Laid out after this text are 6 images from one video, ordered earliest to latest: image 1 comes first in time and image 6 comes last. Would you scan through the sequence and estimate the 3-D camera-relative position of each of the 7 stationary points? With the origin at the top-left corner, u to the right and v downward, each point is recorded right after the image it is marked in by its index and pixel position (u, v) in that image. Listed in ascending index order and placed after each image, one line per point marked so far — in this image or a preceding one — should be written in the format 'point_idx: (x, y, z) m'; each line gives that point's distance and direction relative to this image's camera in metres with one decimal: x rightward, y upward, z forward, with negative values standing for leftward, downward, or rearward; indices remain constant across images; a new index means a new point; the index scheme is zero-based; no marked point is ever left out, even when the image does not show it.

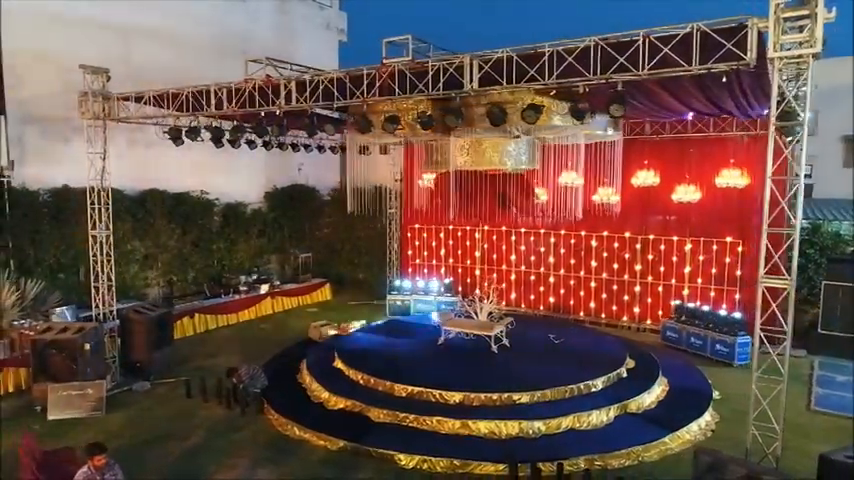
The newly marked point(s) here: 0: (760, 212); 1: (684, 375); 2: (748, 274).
0: (+6.1, +0.5, +11.5) m
1: (+4.0, -2.1, +9.7) m
2: (+6.0, -0.6, +11.6) m
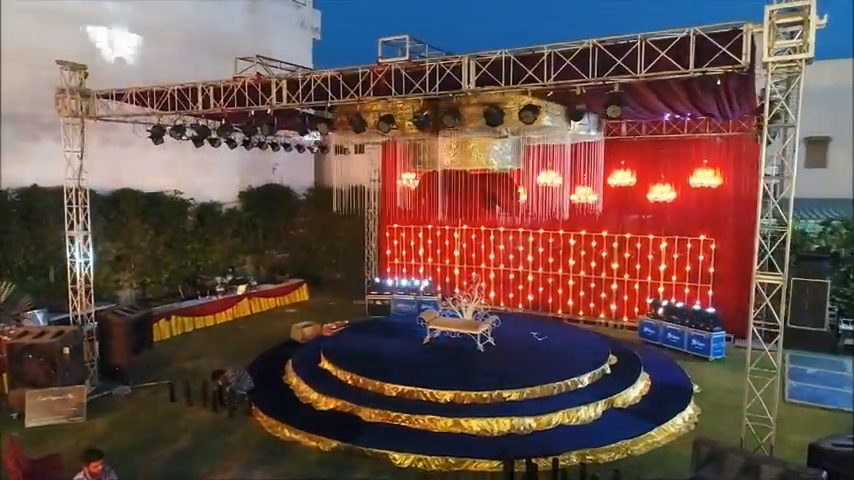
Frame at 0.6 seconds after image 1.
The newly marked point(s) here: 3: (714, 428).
0: (+5.7, +0.5, +11.9) m
1: (+3.8, -2.0, +9.9) m
2: (+5.6, -0.6, +12.0) m
3: (+3.8, -2.4, +8.2) m
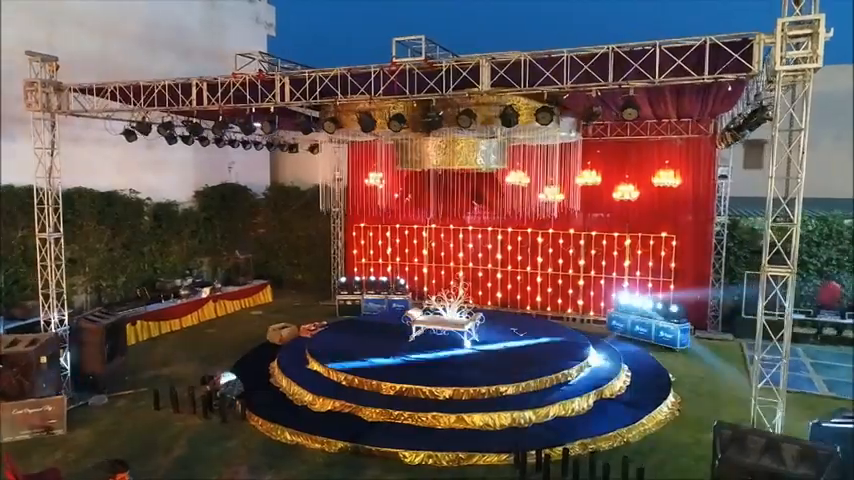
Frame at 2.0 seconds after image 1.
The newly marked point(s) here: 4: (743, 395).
0: (+5.3, +0.6, +12.5) m
1: (+3.5, -2.0, +10.4) m
2: (+5.2, -0.5, +12.7) m
3: (+3.7, -2.4, +8.7) m
4: (+4.7, -2.3, +9.3) m
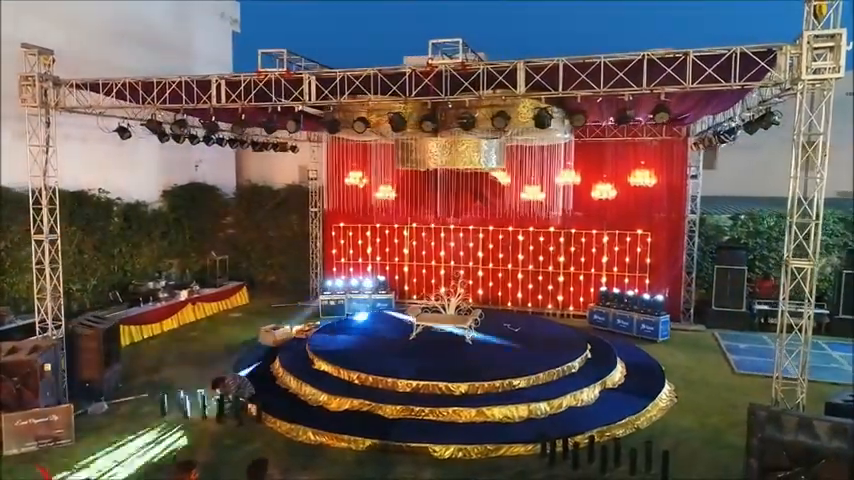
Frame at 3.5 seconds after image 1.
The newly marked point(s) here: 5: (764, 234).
0: (+5.0, +0.7, +13.2) m
1: (+3.5, -1.9, +10.9) m
2: (+4.9, -0.4, +13.3) m
3: (+3.9, -2.3, +9.2) m
4: (+4.8, -2.2, +9.9) m
5: (+7.2, +0.1, +13.4) m
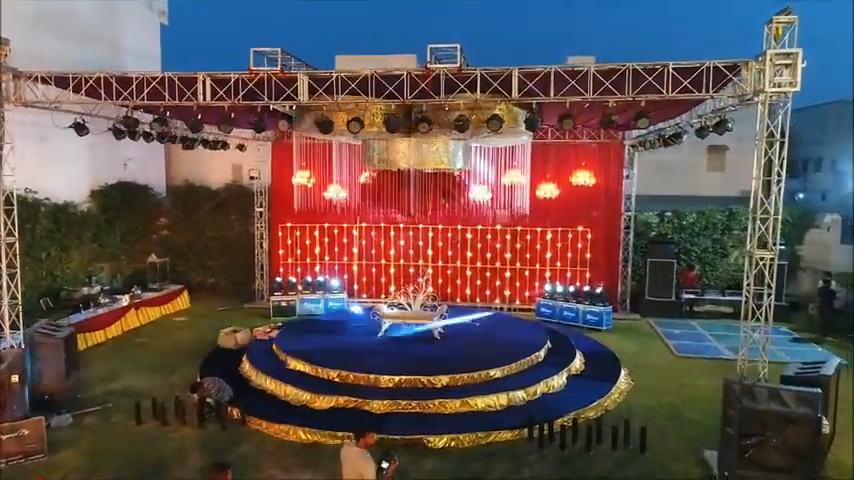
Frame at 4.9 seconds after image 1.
0: (+4.0, +0.8, +14.2) m
1: (+2.9, -1.9, +11.6) m
2: (+3.8, -0.4, +14.3) m
3: (+3.5, -2.3, +10.1) m
4: (+4.3, -2.2, +10.8) m
5: (+6.1, +0.2, +14.7) m
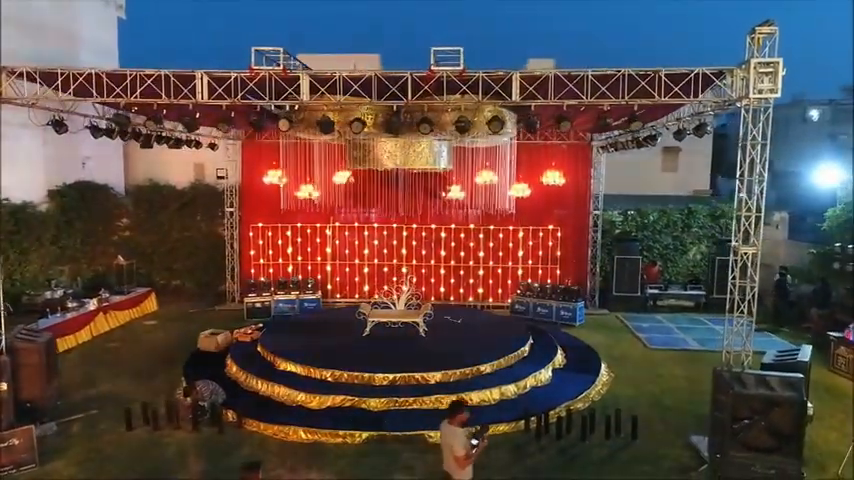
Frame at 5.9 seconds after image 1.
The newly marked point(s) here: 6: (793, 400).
0: (+3.4, +0.8, +14.6) m
1: (+2.5, -1.8, +12.0) m
2: (+3.2, -0.3, +14.7) m
3: (+3.3, -2.2, +10.5) m
4: (+4.0, -2.1, +11.3) m
5: (+5.4, +0.3, +15.3) m
6: (+3.9, -1.7, +6.6) m
